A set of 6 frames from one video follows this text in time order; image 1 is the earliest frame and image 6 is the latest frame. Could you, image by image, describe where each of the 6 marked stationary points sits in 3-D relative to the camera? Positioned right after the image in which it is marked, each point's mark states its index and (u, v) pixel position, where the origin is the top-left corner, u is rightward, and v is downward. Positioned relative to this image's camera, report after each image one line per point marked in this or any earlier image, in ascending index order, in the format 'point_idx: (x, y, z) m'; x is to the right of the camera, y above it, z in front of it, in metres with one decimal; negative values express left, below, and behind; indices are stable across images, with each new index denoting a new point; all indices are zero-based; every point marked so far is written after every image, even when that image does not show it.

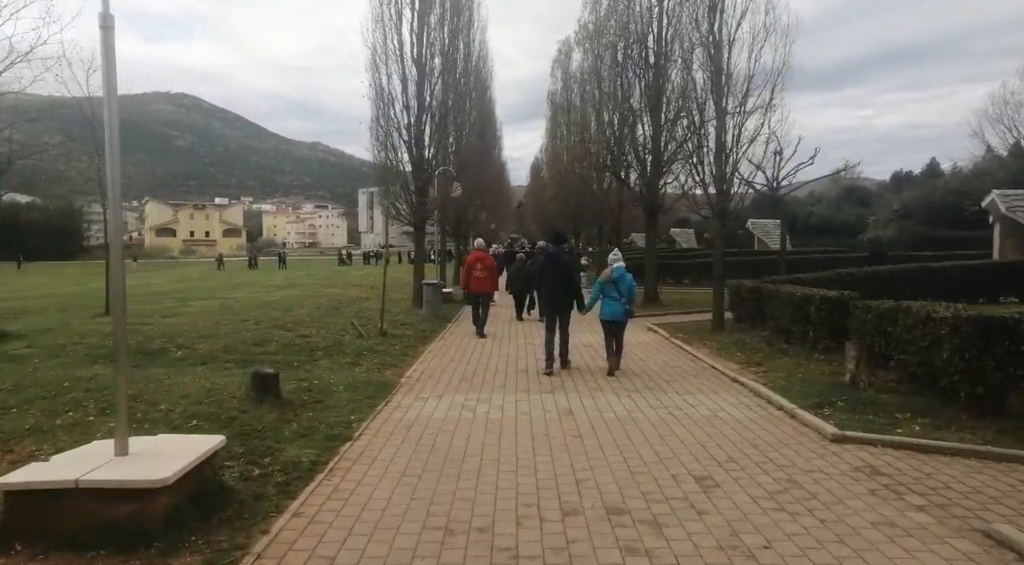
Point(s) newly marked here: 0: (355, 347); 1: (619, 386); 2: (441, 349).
0: (-2.6, -1.1, +11.6) m
1: (+1.3, -1.3, +8.9) m
2: (-1.3, -1.2, +12.1) m
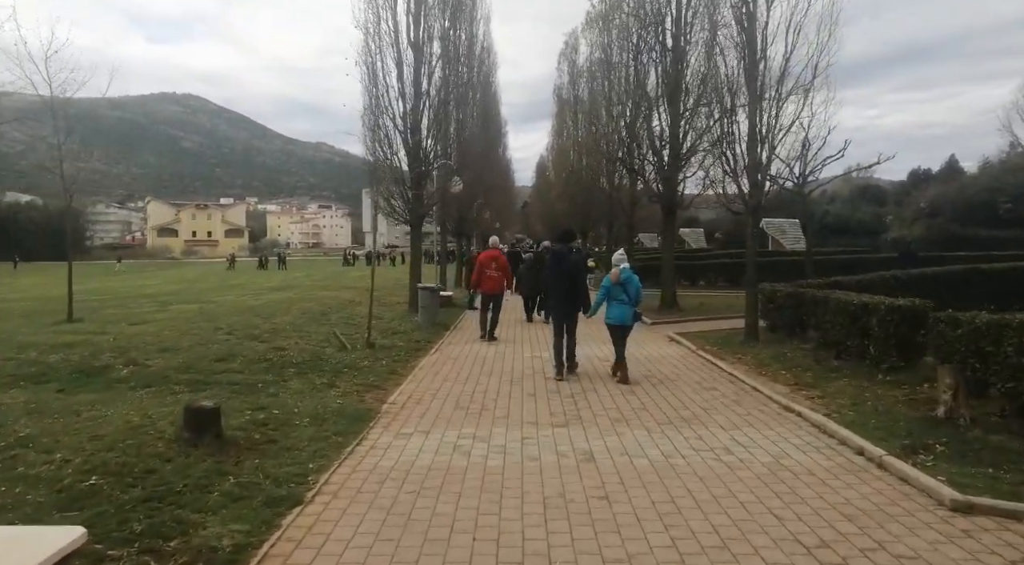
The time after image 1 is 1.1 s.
0: (-2.5, -1.2, +10.0) m
1: (+1.4, -1.4, +7.3) m
2: (-1.2, -1.2, +10.5) m
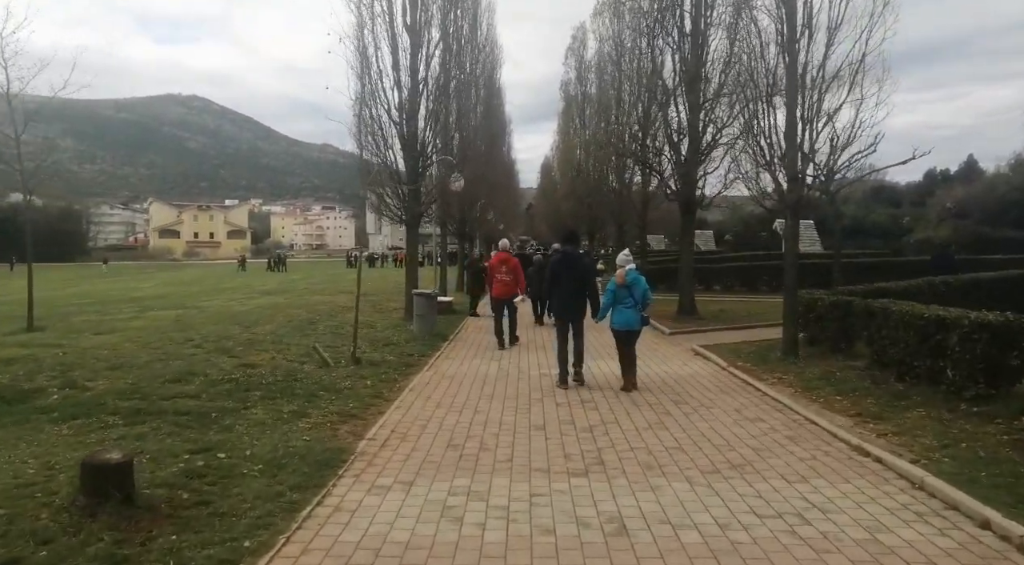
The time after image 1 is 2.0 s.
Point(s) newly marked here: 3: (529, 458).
0: (-2.4, -1.2, +8.6) m
1: (+1.4, -1.4, +5.9) m
2: (-1.2, -1.3, +9.1) m
3: (+0.2, -1.4, +5.8) m
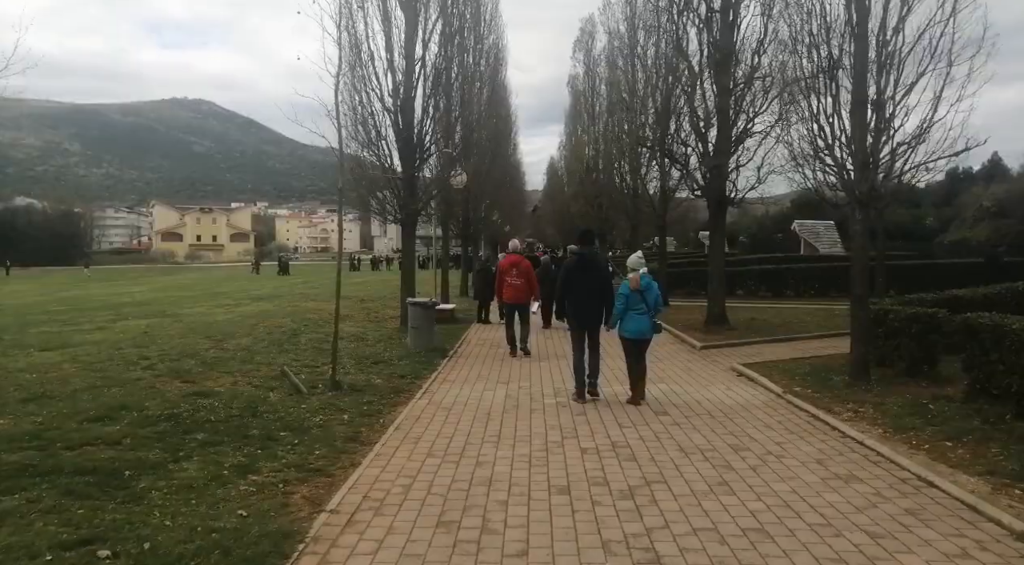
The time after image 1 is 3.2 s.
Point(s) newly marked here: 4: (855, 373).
0: (-2.3, -1.4, +6.9) m
1: (+1.5, -1.5, +4.1) m
2: (-1.0, -1.4, +7.4) m
3: (+0.2, -1.5, +4.1) m
4: (+4.1, -1.1, +8.7) m
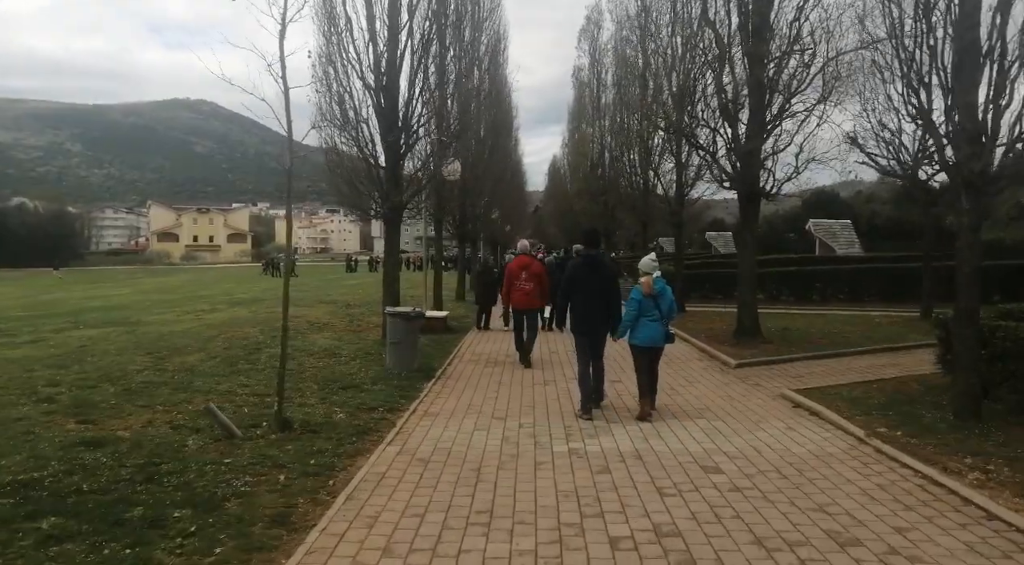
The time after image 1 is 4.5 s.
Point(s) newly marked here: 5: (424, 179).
0: (-2.3, -1.4, +4.9) m
1: (+1.5, -1.6, +2.1) m
2: (-1.1, -1.5, +5.4) m
3: (+0.2, -1.6, +2.1) m
4: (+4.1, -1.1, +6.7) m
5: (-1.7, +2.0, +13.9) m
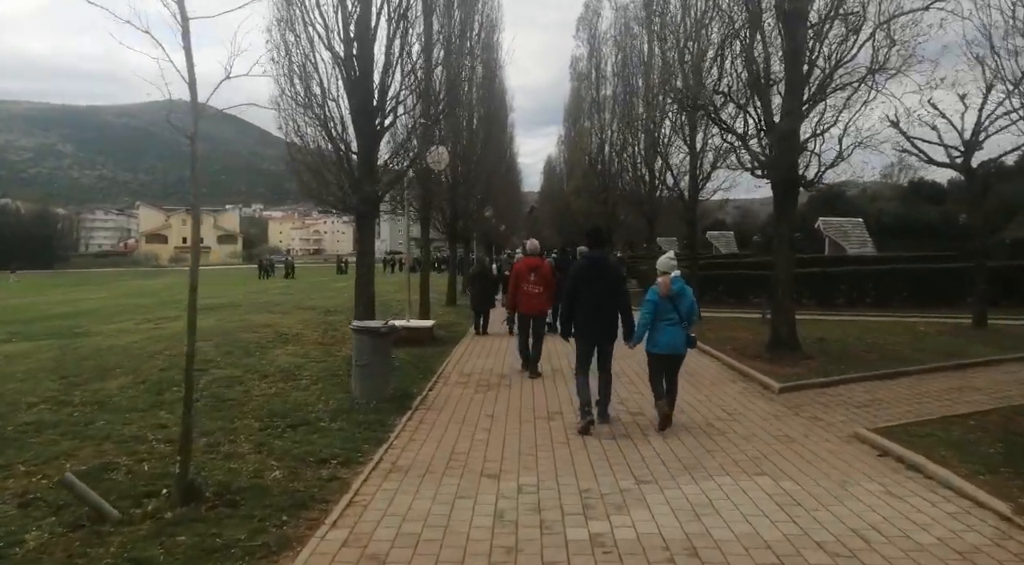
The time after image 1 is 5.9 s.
0: (-2.4, -1.5, +2.9) m
1: (+1.5, -1.7, +0.2) m
2: (-1.1, -1.6, +3.4) m
3: (+0.2, -1.7, +0.1) m
4: (+4.1, -1.2, +4.8) m
5: (-1.8, +1.9, +11.9) m
